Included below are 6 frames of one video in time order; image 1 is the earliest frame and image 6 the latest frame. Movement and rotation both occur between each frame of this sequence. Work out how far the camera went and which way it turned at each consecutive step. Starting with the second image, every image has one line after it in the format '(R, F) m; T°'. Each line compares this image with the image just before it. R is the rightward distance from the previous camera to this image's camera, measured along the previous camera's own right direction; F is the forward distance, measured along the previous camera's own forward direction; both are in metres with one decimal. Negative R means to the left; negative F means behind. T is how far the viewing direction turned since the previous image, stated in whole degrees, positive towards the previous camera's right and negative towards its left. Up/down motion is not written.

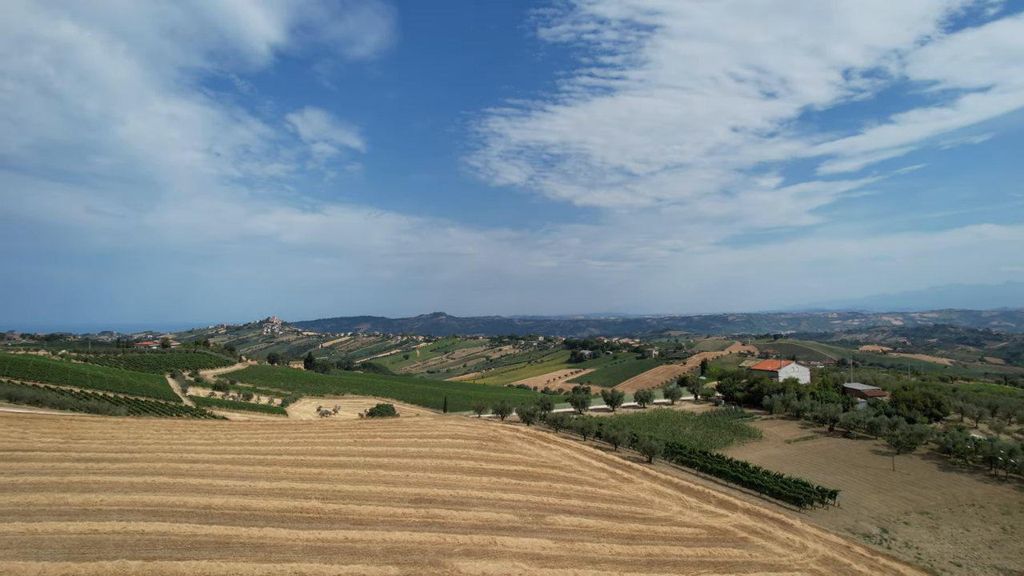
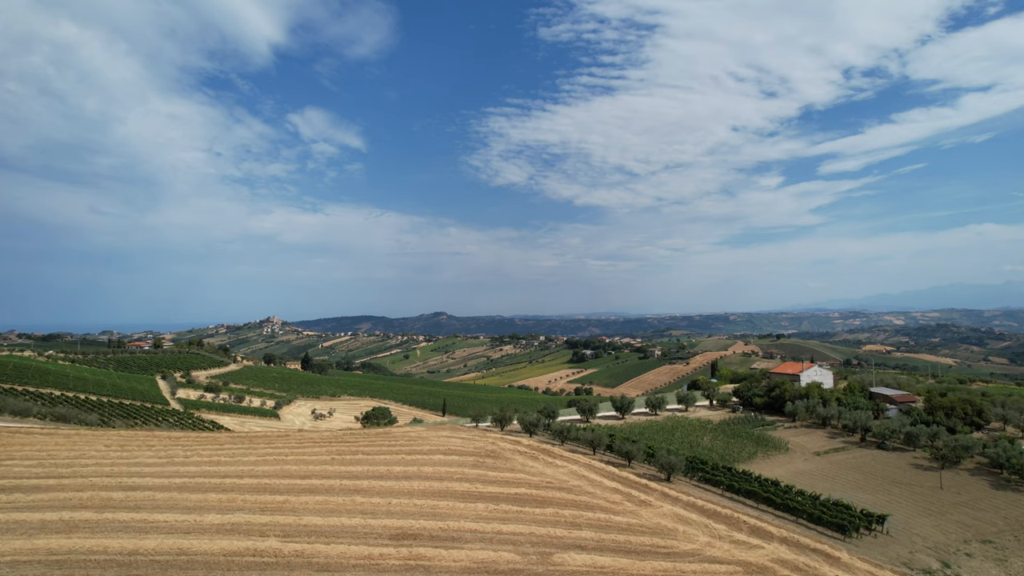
(0.0, +3.9) m; 0°
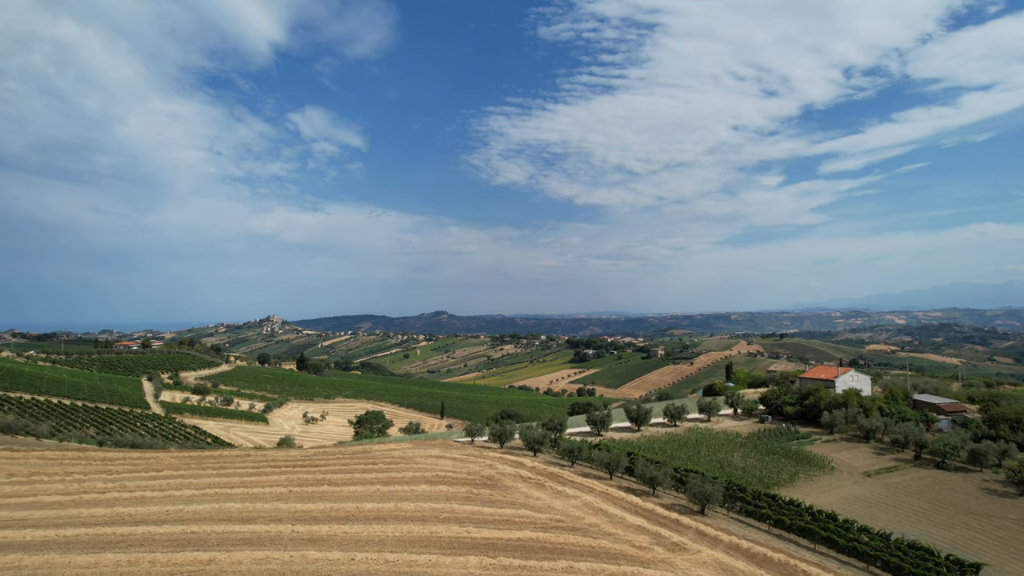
(0.0, +5.3) m; 0°
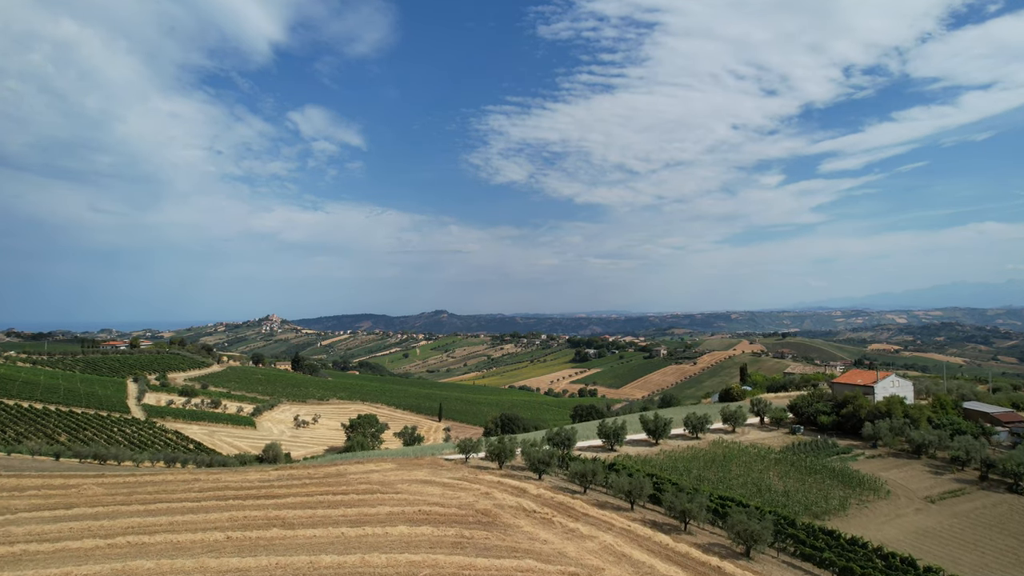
(0.0, +4.8) m; 0°
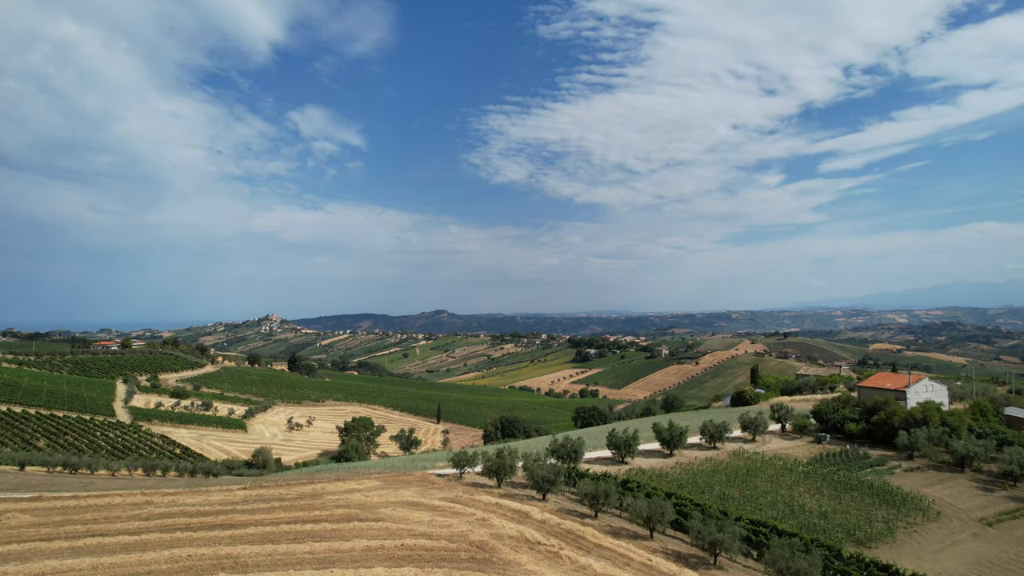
(0.0, +3.2) m; 0°
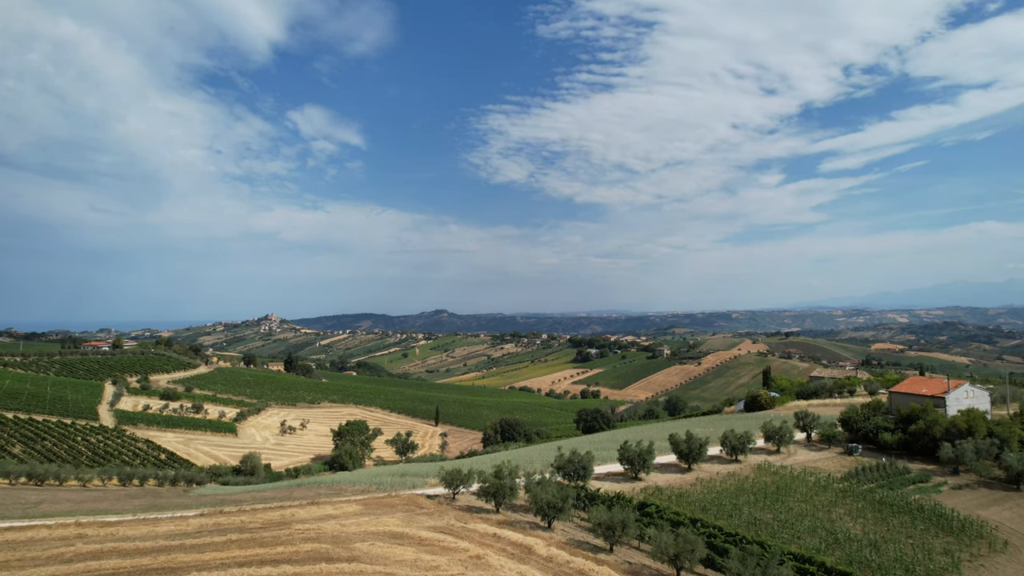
(0.0, +3.3) m; 0°
